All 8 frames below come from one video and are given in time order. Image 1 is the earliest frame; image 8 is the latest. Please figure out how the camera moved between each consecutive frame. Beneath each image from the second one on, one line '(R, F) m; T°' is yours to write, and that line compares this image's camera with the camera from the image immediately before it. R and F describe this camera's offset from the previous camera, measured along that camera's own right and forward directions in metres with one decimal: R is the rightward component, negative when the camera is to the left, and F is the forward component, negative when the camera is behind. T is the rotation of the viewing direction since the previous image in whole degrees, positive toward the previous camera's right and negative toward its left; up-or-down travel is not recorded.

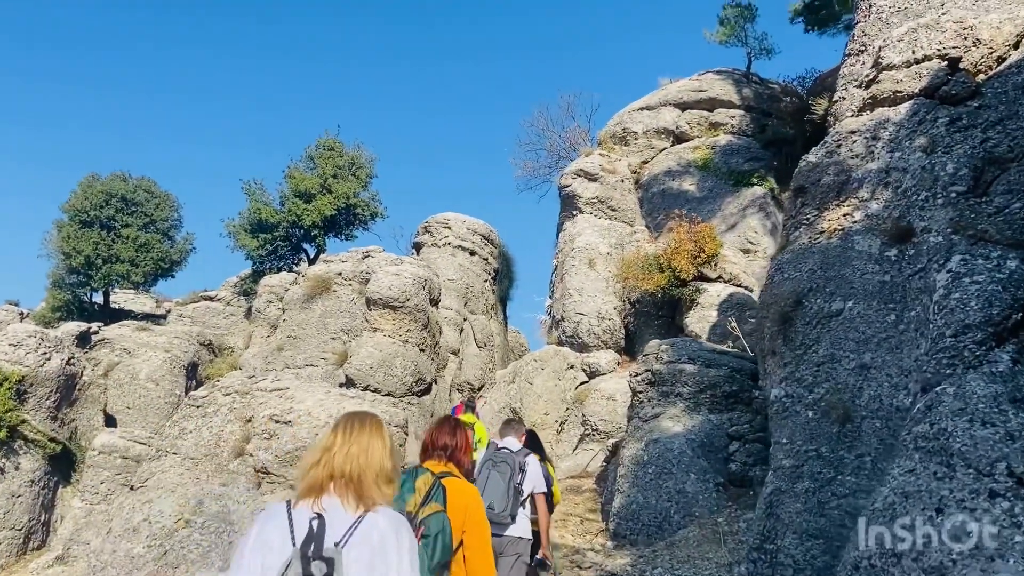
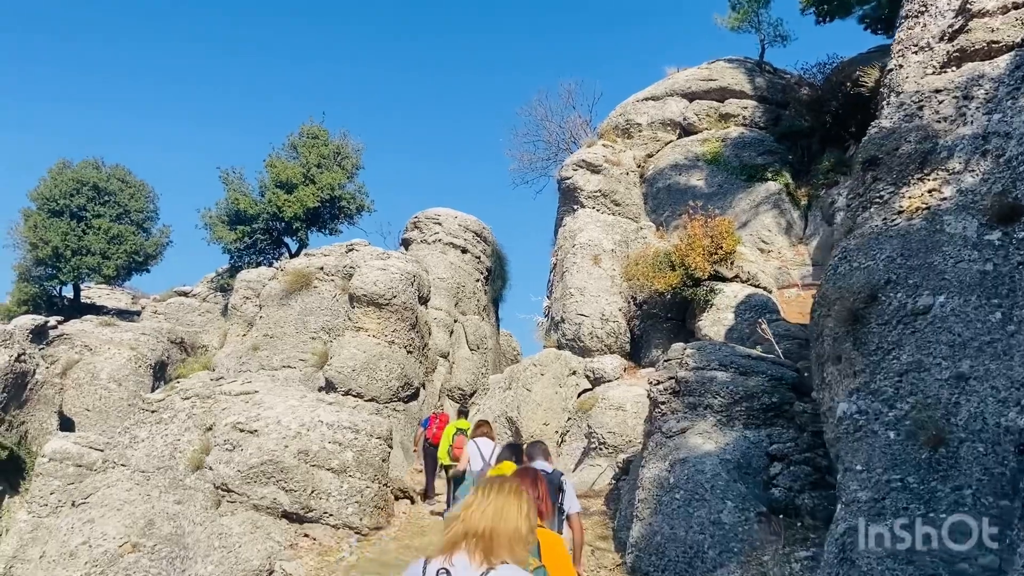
(-0.2, +1.5) m; +1°
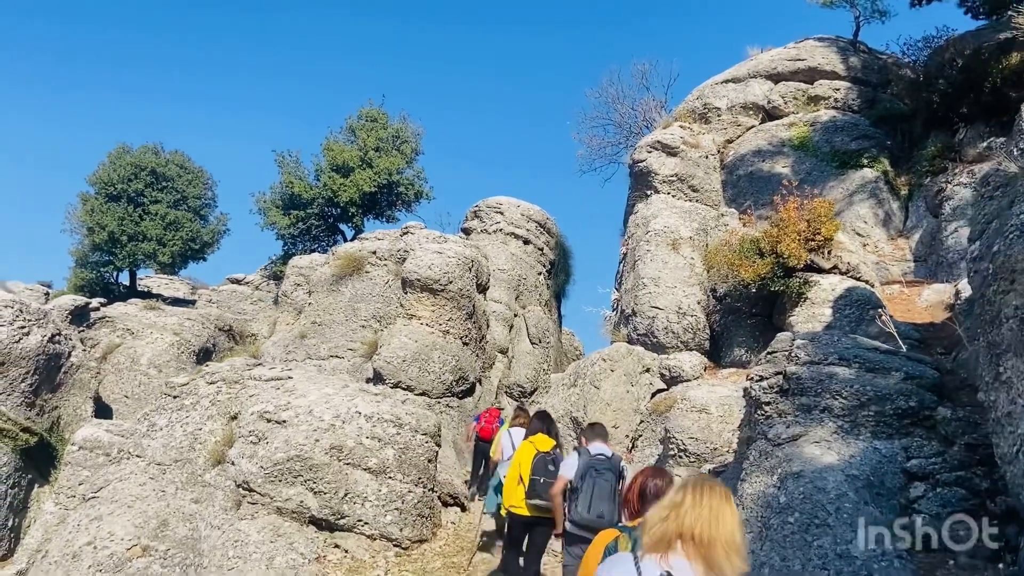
(-0.1, +1.5) m; -4°
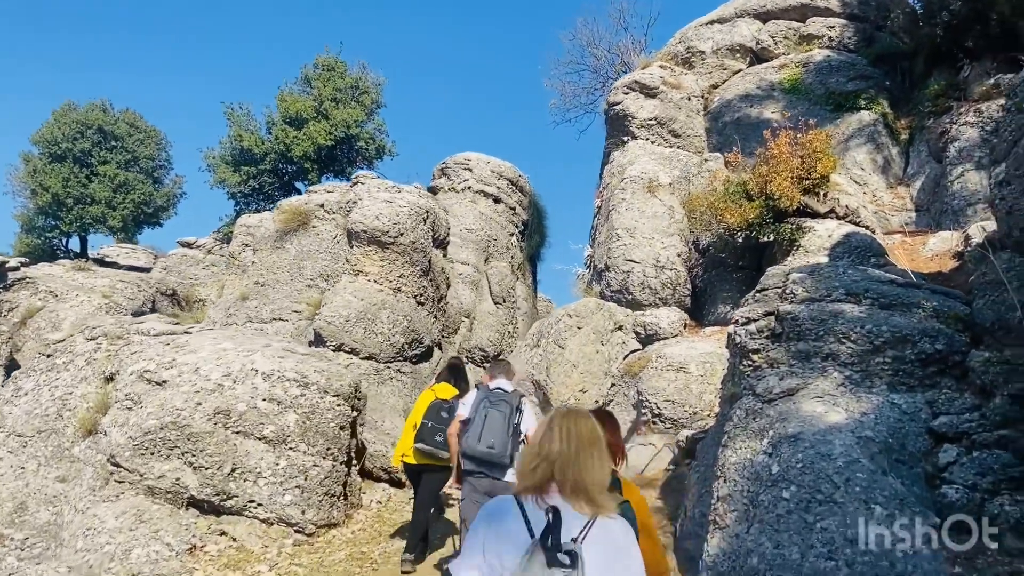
(+0.5, +1.5) m; +1°
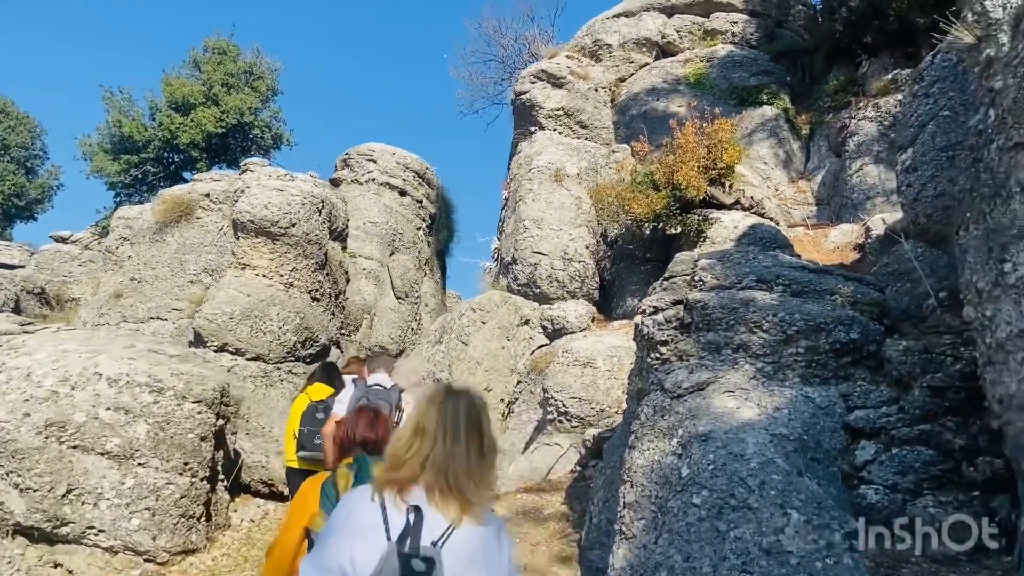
(+0.2, +0.6) m; +6°
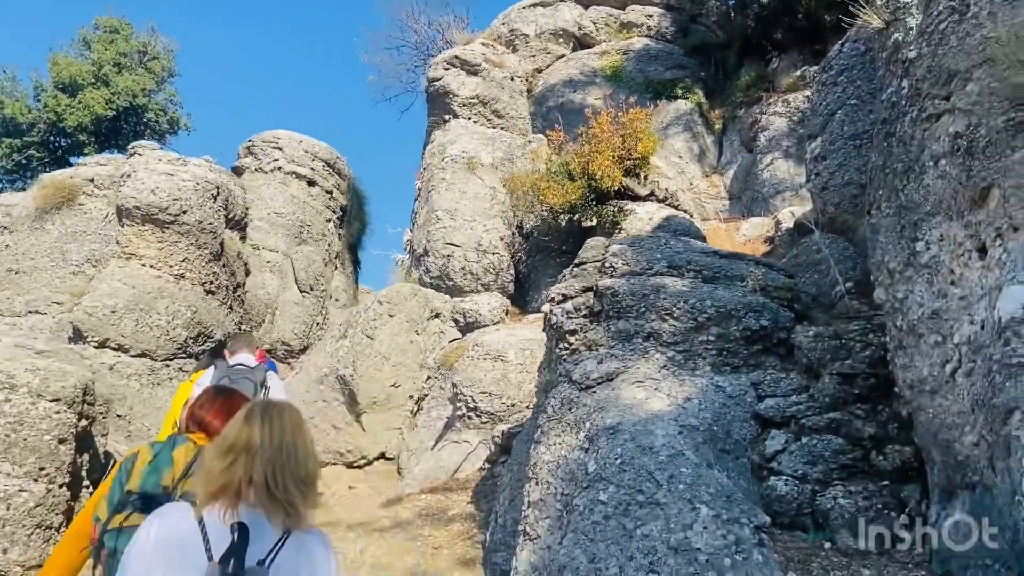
(+0.1, +0.3) m; +6°
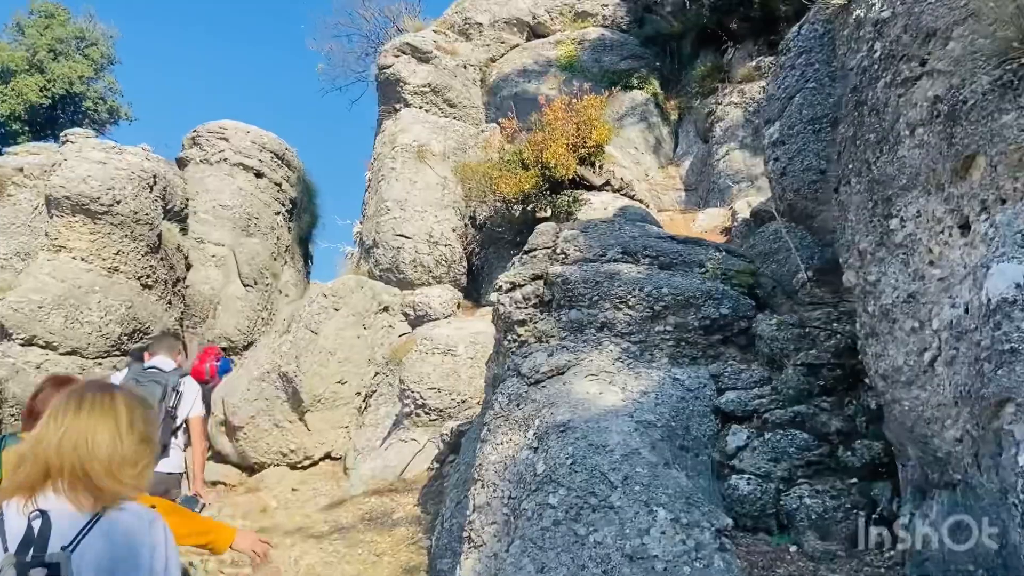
(+0.1, +0.4) m; +3°
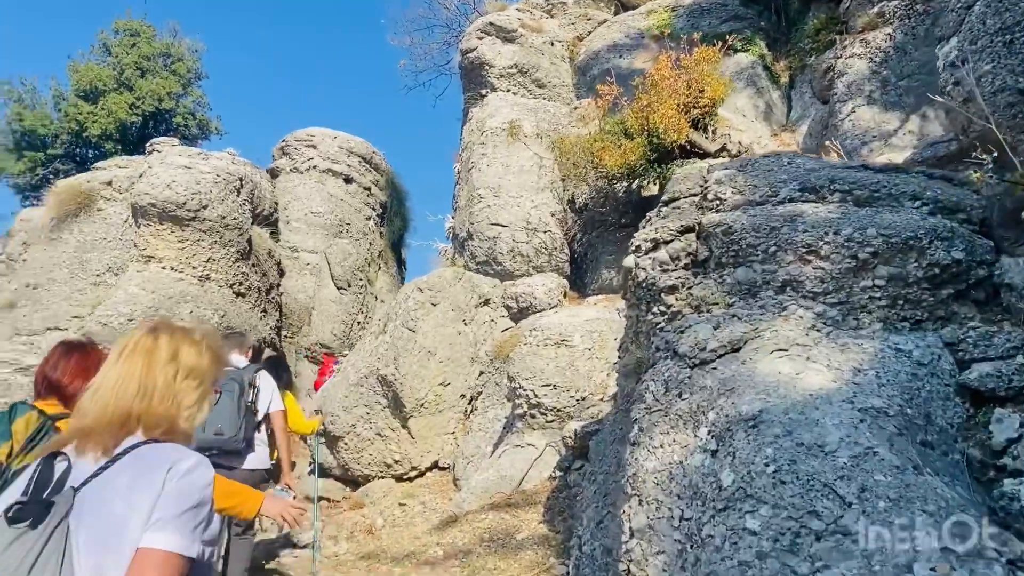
(-0.3, +1.1) m; -6°
